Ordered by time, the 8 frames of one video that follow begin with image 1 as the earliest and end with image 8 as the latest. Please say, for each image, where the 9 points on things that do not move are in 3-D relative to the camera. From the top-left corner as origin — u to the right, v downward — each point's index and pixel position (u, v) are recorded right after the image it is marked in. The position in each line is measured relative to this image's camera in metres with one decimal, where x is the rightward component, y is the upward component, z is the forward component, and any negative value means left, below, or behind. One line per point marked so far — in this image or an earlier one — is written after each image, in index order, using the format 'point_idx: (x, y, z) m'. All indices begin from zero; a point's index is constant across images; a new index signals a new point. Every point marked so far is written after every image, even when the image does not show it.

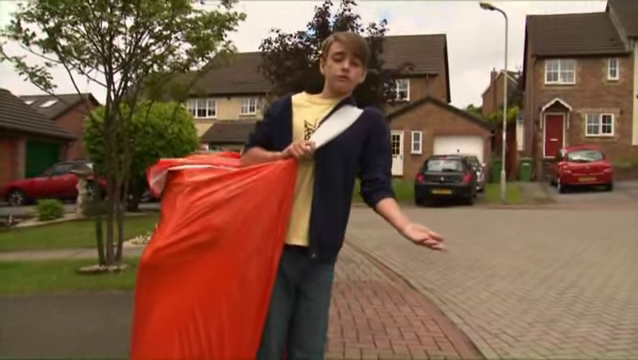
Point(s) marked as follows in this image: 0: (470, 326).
0: (+1.4, -1.4, +6.6) m
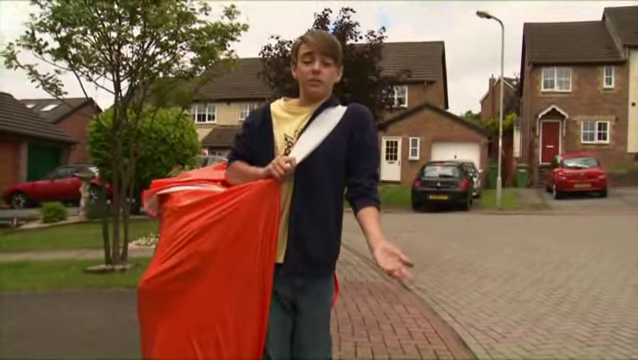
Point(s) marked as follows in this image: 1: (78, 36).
0: (+1.4, -1.4, +6.9) m
1: (-2.9, +1.7, +8.4) m
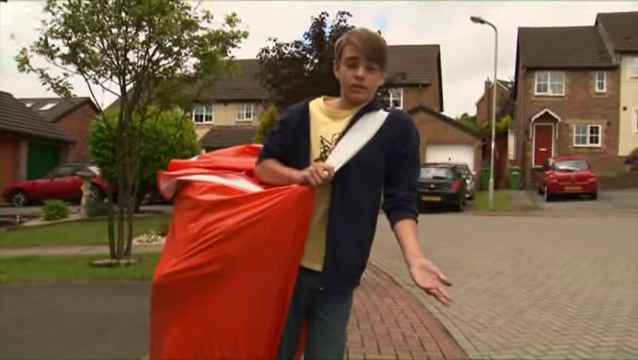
0: (+1.3, -1.4, +7.4) m
1: (-3.0, +1.8, +8.8) m
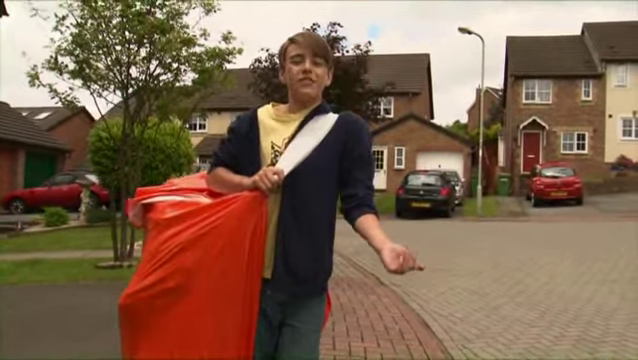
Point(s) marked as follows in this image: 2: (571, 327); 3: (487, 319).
0: (+1.2, -1.5, +8.0) m
1: (-3.1, +1.7, +9.4) m
2: (+2.6, -1.5, +7.2) m
3: (+1.8, -1.5, +7.6) m
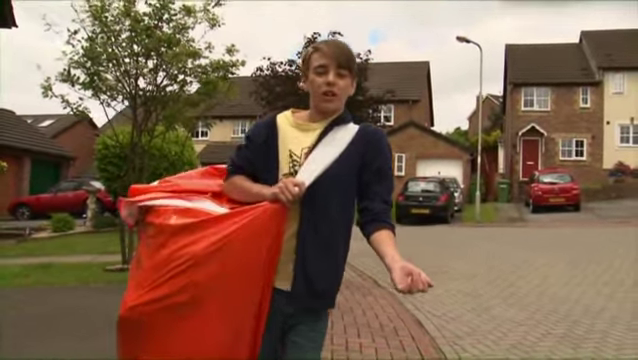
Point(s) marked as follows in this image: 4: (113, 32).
0: (+1.2, -1.6, +8.4) m
1: (-3.1, +1.6, +9.9) m
2: (+2.6, -1.6, +7.6) m
3: (+1.8, -1.6, +7.9) m
4: (-3.0, +2.1, +9.9) m
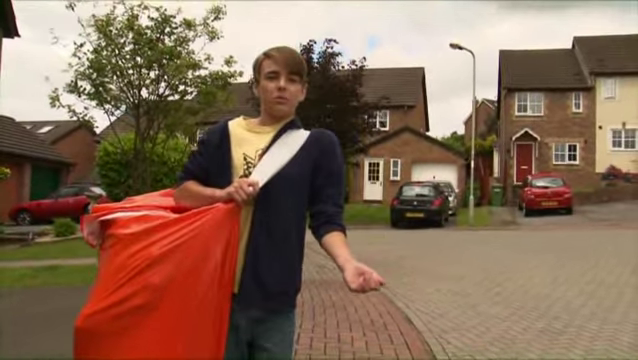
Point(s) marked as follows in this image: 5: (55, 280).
0: (+1.2, -1.6, +8.8) m
1: (-3.2, +1.5, +10.3) m
2: (+2.6, -1.6, +8.0) m
3: (+1.8, -1.7, +8.4) m
4: (-3.1, +2.0, +10.4) m
5: (-3.7, -1.4, +9.6) m
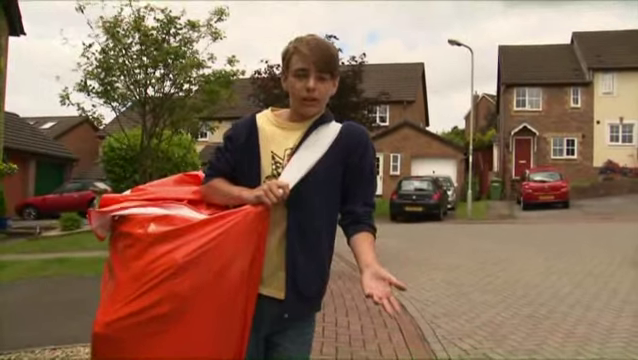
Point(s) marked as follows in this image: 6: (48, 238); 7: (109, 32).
0: (+1.2, -1.6, +9.3) m
1: (-3.2, +1.6, +10.7) m
2: (+2.5, -1.6, +8.5) m
3: (+1.8, -1.6, +8.8) m
4: (-3.1, +2.1, +10.8) m
5: (-3.7, -1.3, +10.0) m
6: (-6.6, -1.4, +16.8) m
7: (-4.3, +3.0, +14.1) m
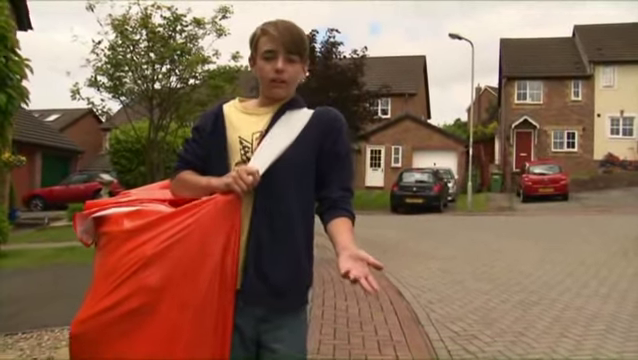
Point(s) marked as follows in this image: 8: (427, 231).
0: (+1.2, -1.5, +9.7) m
1: (-3.2, +1.7, +11.1) m
2: (+2.6, -1.5, +8.9) m
3: (+1.8, -1.5, +9.2) m
4: (-3.1, +2.3, +11.2) m
5: (-3.7, -1.2, +10.5) m
6: (-6.6, -1.2, +17.2) m
7: (-4.3, +3.2, +14.5) m
8: (+3.1, -1.4, +19.5) m
